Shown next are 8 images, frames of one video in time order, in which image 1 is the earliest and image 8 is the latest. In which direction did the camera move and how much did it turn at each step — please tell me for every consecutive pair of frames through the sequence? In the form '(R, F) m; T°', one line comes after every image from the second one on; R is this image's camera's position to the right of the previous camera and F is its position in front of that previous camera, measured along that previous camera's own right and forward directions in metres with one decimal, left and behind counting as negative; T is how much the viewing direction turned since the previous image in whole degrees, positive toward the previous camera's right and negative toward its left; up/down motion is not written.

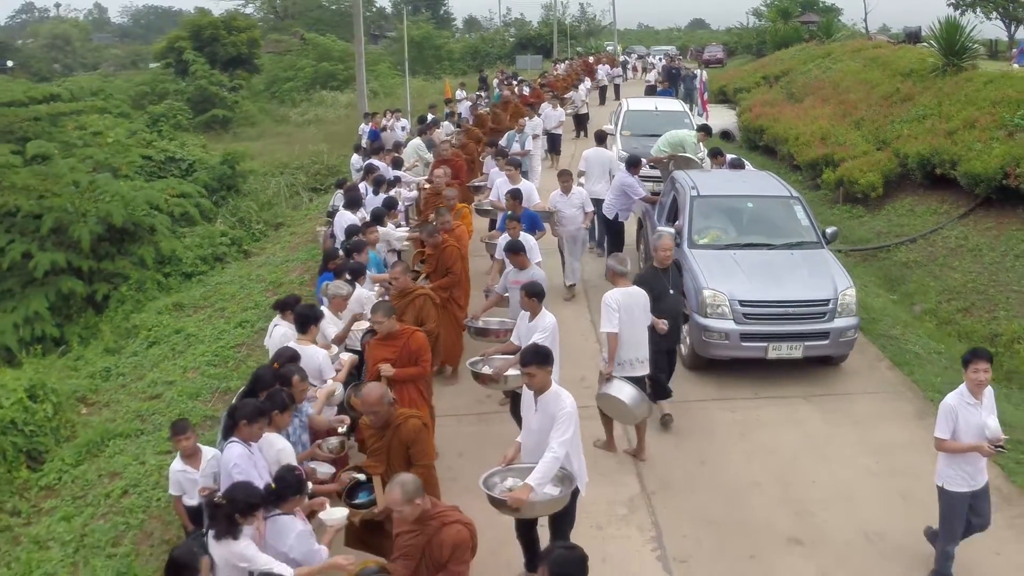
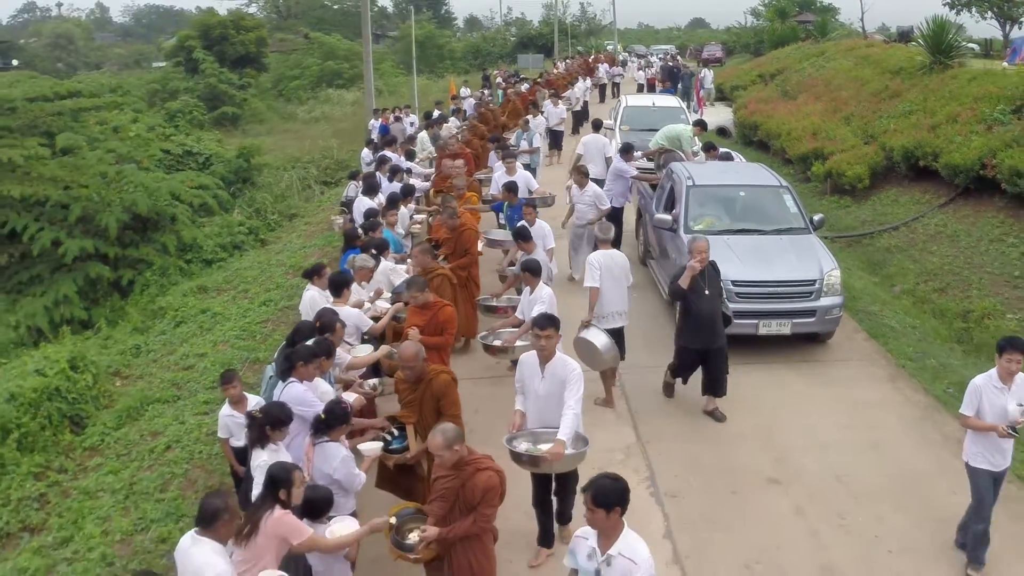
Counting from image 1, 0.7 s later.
(-0.1, -0.7) m; 0°
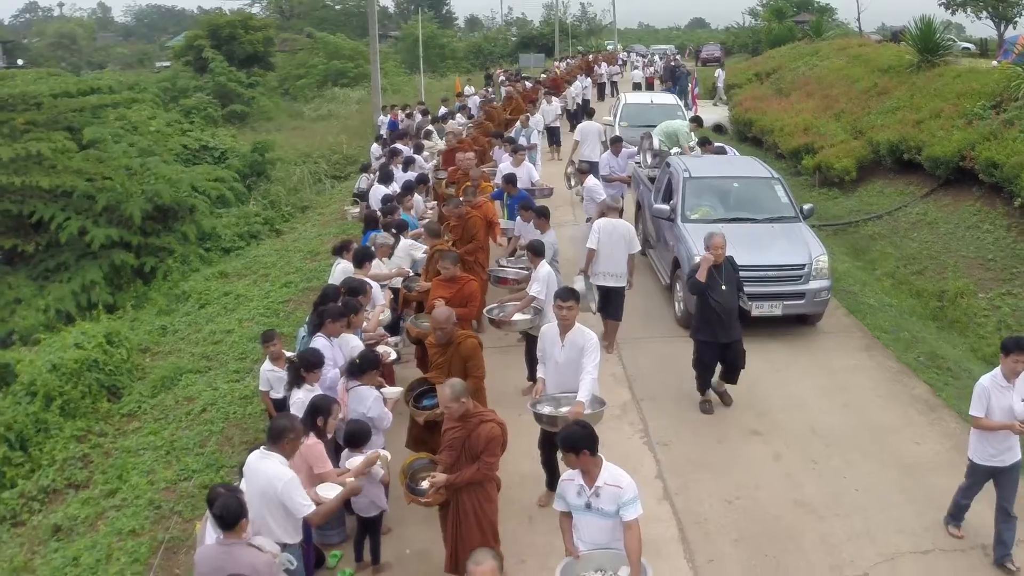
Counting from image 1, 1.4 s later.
(-0.1, -0.7) m; 0°
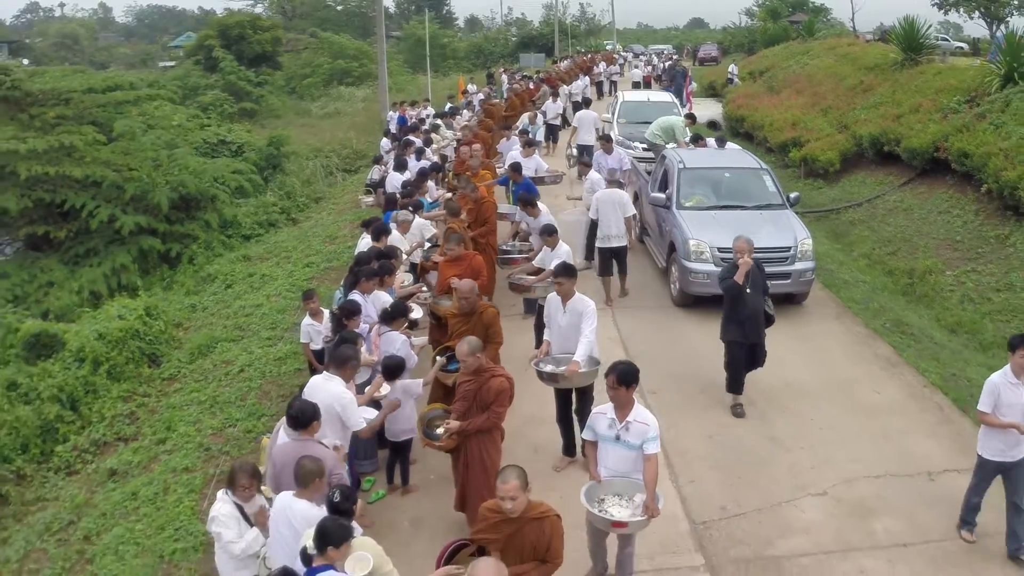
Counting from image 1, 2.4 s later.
(-0.1, -0.9) m; 0°
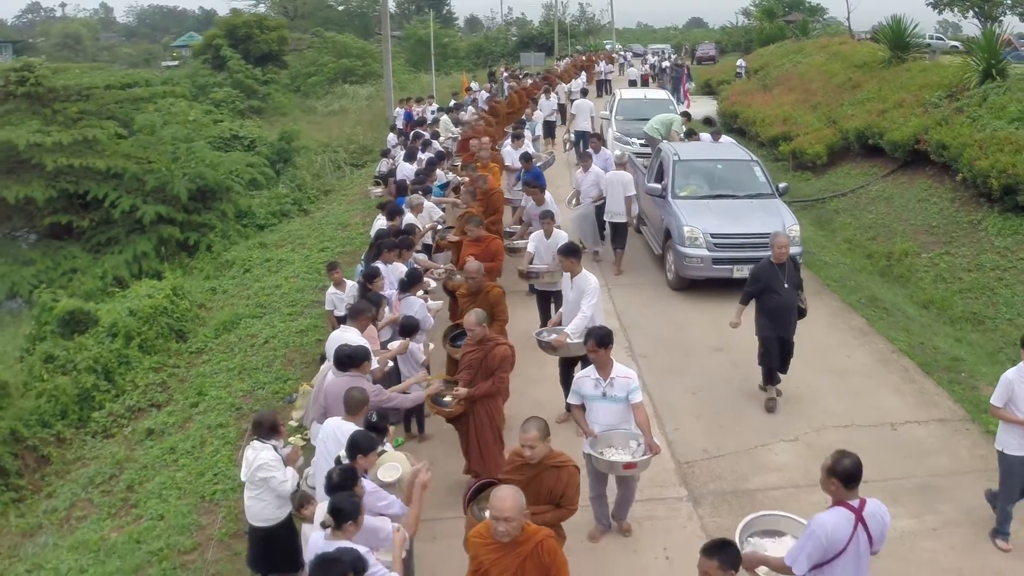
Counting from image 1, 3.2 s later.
(0.0, -0.7) m; 0°
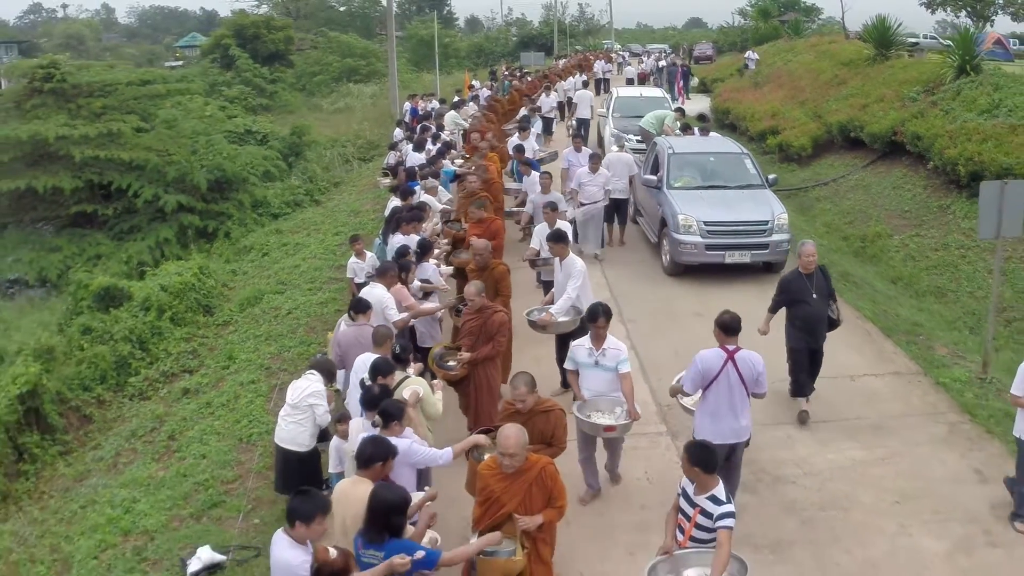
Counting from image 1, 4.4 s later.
(0.0, -0.9) m; 0°
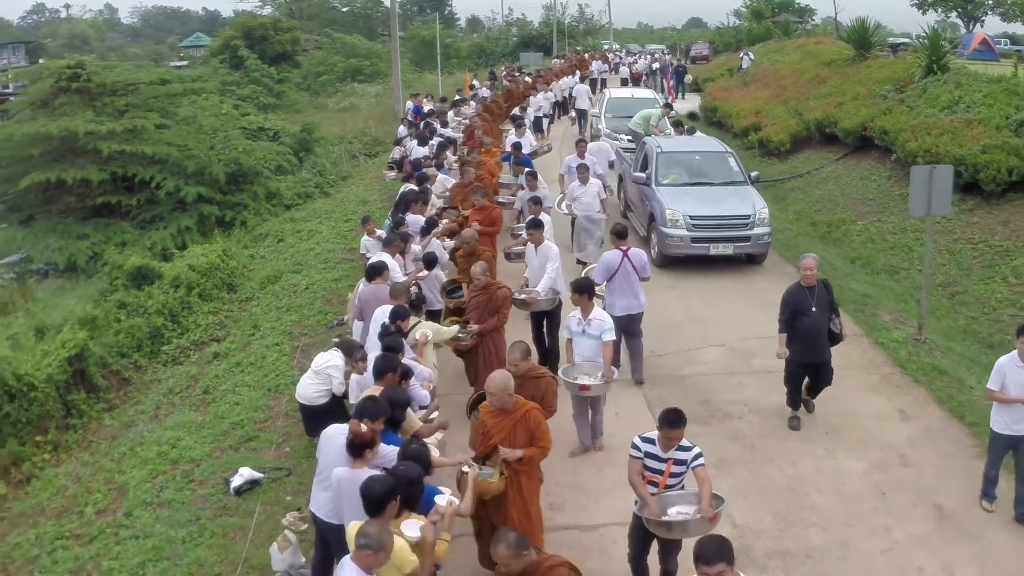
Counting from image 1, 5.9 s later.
(+0.1, -1.2) m; 0°
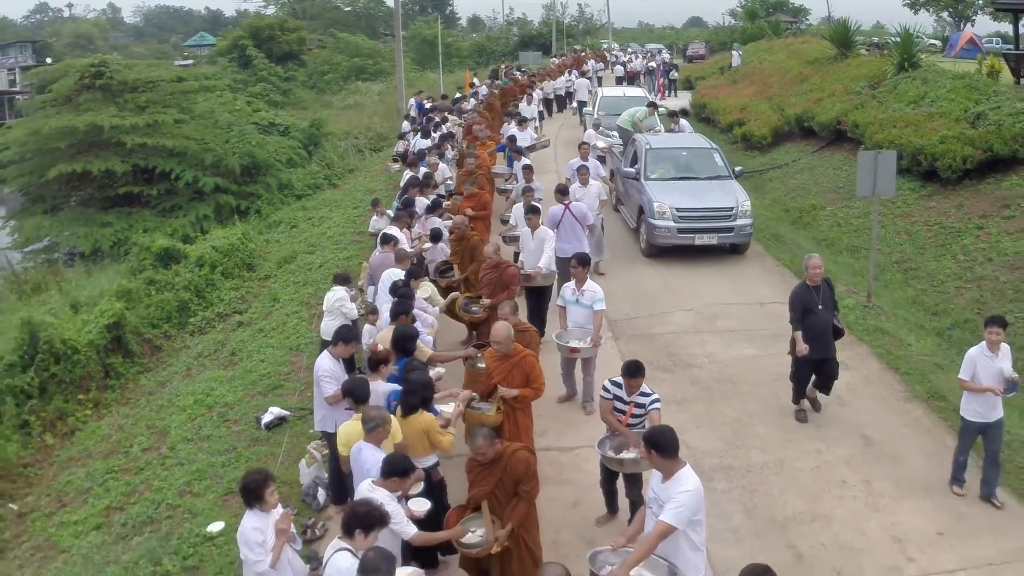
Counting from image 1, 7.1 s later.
(+0.1, -1.2) m; 0°
